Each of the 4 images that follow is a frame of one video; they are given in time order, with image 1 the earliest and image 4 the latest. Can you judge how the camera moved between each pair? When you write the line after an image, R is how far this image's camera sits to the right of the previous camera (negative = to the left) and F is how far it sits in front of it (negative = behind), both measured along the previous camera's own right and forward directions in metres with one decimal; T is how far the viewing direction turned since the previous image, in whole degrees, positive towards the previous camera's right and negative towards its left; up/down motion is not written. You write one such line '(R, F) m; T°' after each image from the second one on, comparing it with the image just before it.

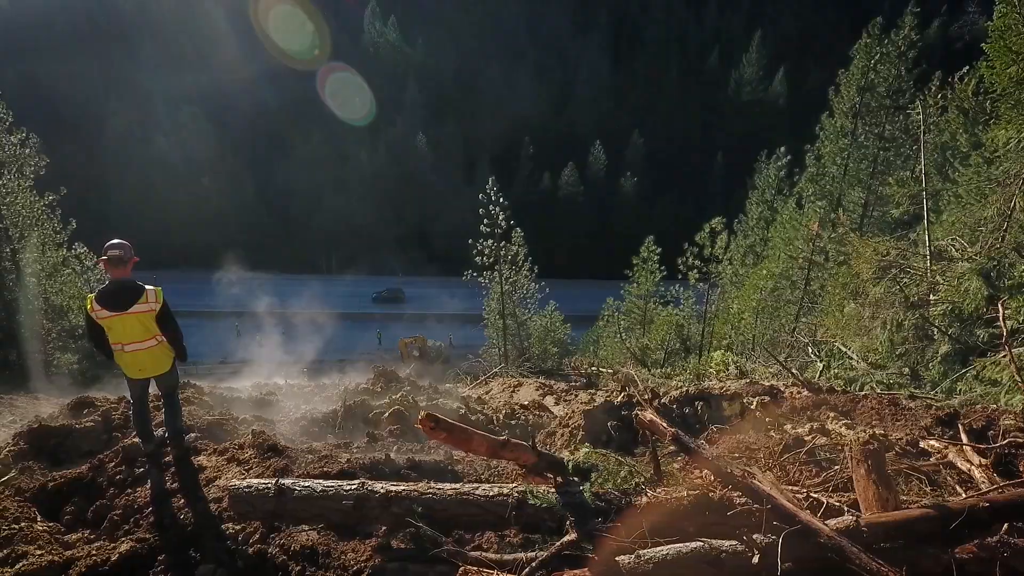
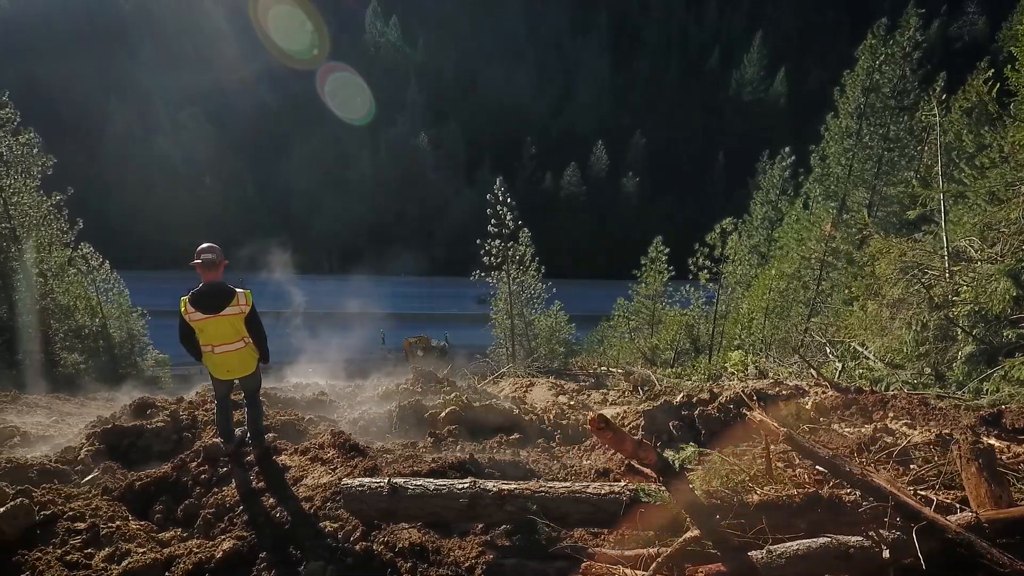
(-0.6, -0.1) m; 0°
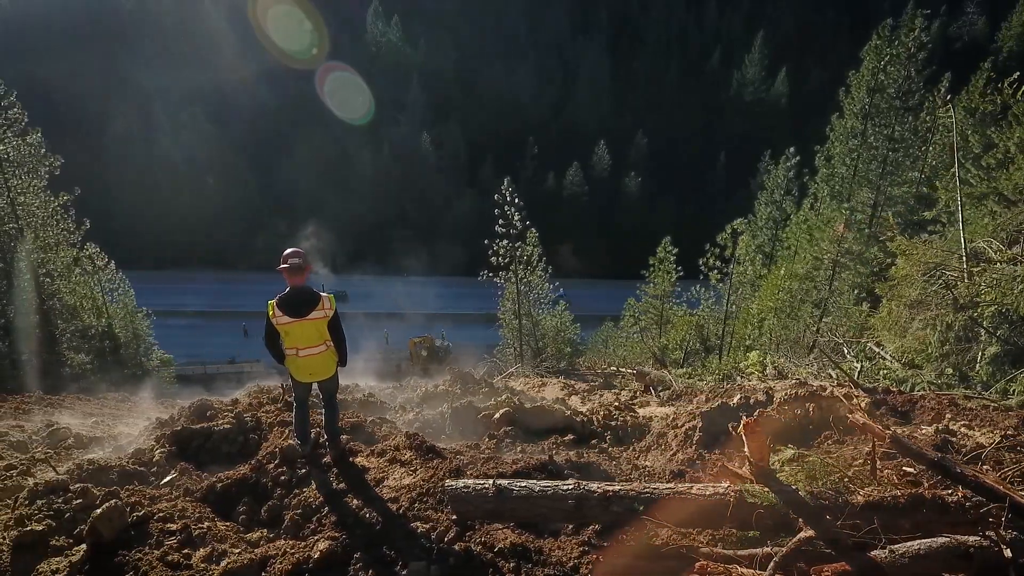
(-0.6, -0.1) m; 0°
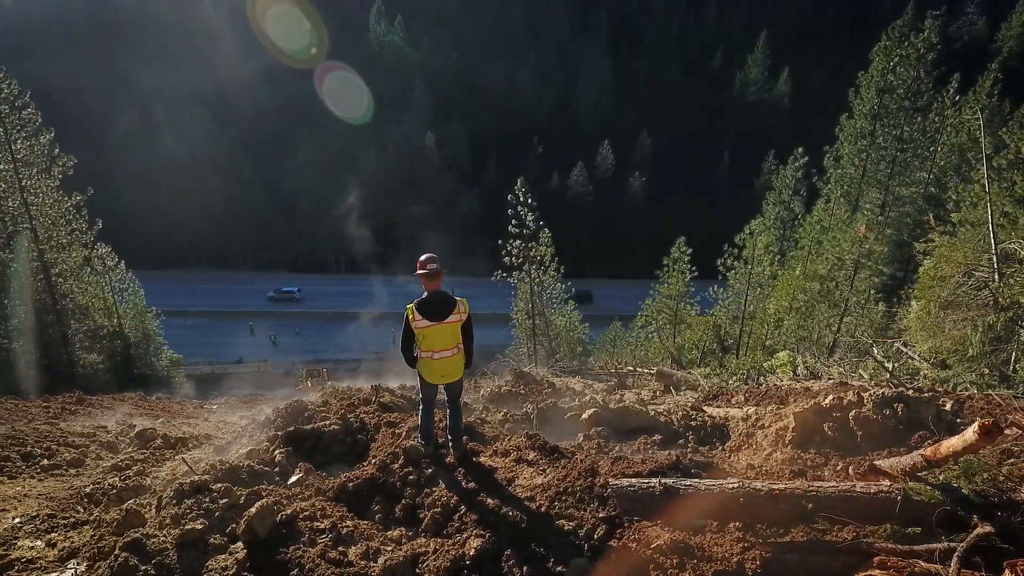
(-0.9, -0.1) m; 0°
